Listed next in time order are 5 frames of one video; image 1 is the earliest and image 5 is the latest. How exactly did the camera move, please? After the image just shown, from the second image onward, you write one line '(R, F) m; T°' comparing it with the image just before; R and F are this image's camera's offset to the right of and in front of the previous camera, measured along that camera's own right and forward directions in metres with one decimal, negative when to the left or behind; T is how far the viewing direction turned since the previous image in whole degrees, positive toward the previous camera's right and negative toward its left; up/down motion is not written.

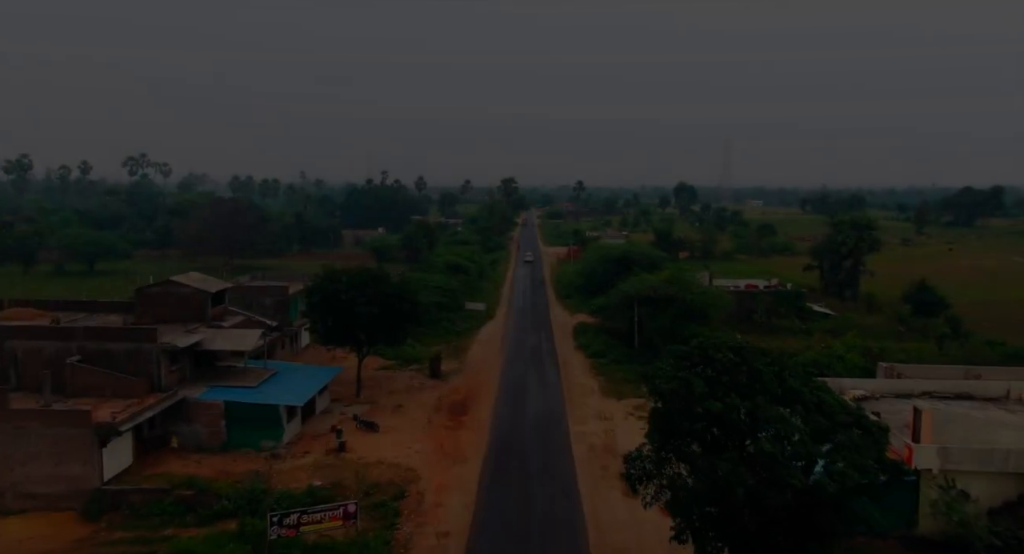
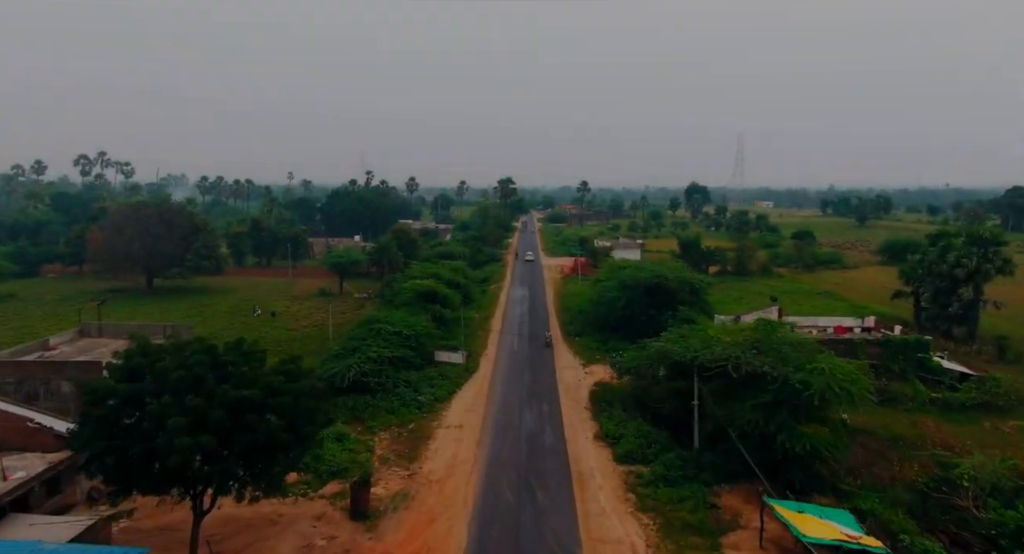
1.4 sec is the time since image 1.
(+0.5, +15.5) m; 0°
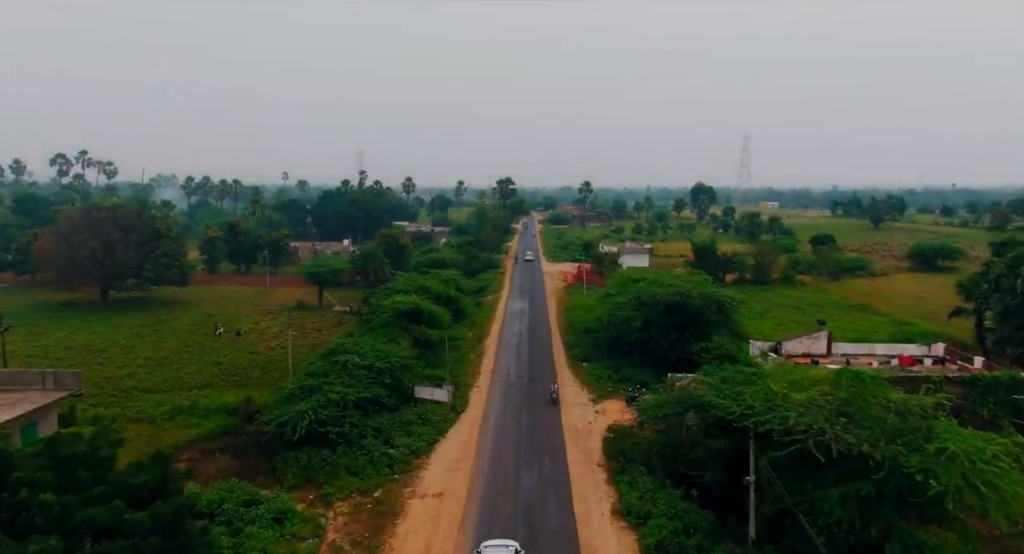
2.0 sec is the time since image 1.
(+0.2, +6.5) m; 0°
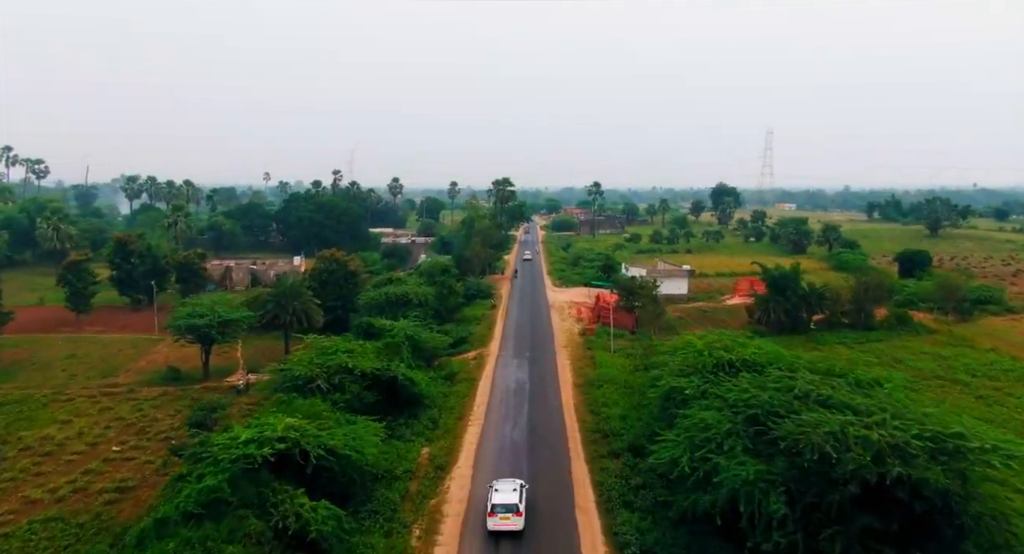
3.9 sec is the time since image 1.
(+0.4, +21.1) m; 0°
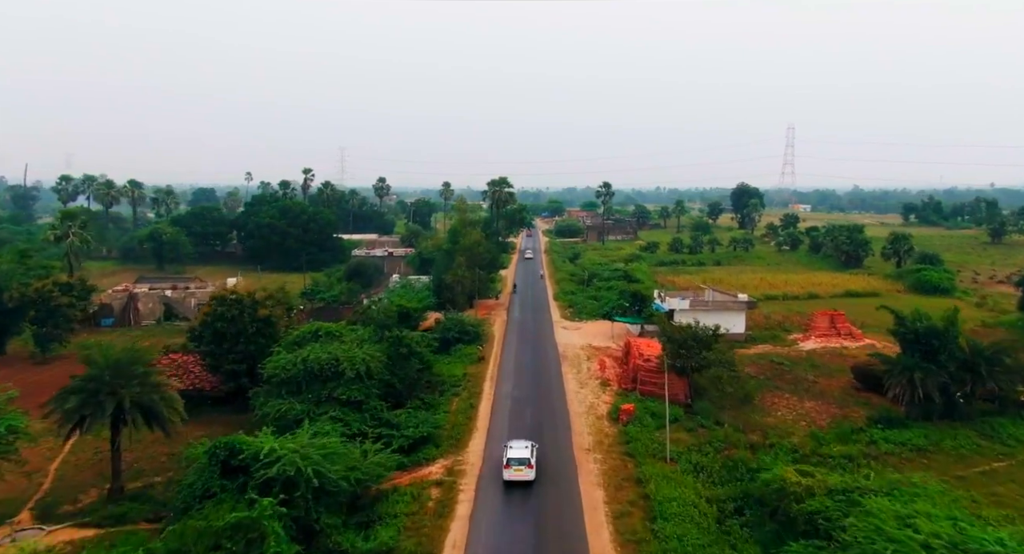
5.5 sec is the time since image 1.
(+0.3, +17.6) m; 0°
